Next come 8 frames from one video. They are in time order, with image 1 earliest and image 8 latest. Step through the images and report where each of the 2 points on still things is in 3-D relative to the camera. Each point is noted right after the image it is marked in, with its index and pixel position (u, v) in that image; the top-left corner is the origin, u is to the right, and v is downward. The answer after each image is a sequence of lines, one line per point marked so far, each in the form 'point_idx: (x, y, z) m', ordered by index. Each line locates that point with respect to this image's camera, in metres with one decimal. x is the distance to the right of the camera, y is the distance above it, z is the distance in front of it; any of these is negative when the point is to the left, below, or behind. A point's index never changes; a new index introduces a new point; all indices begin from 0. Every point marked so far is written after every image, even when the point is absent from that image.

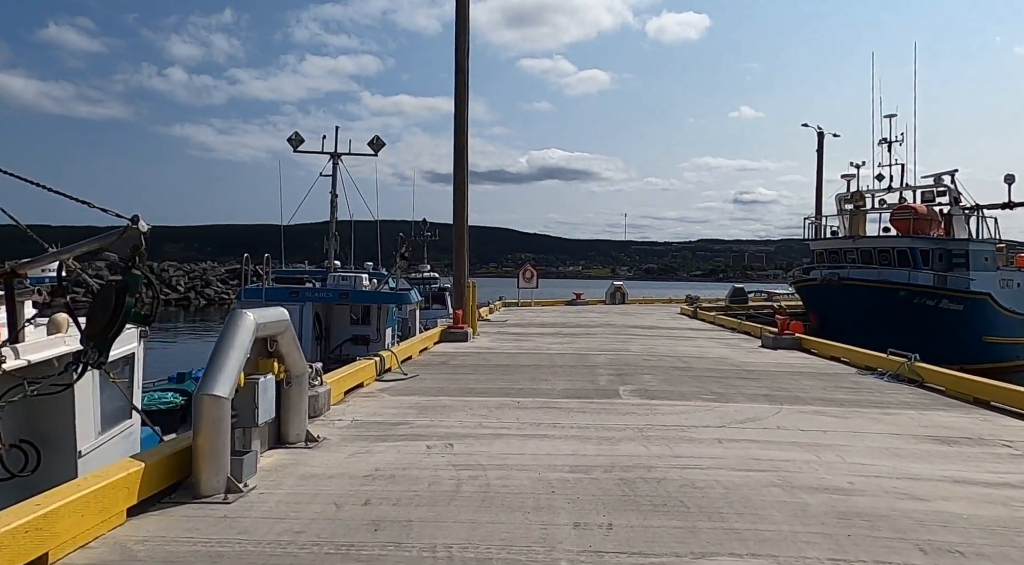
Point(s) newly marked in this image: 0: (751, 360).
0: (+4.2, -1.4, +13.0) m
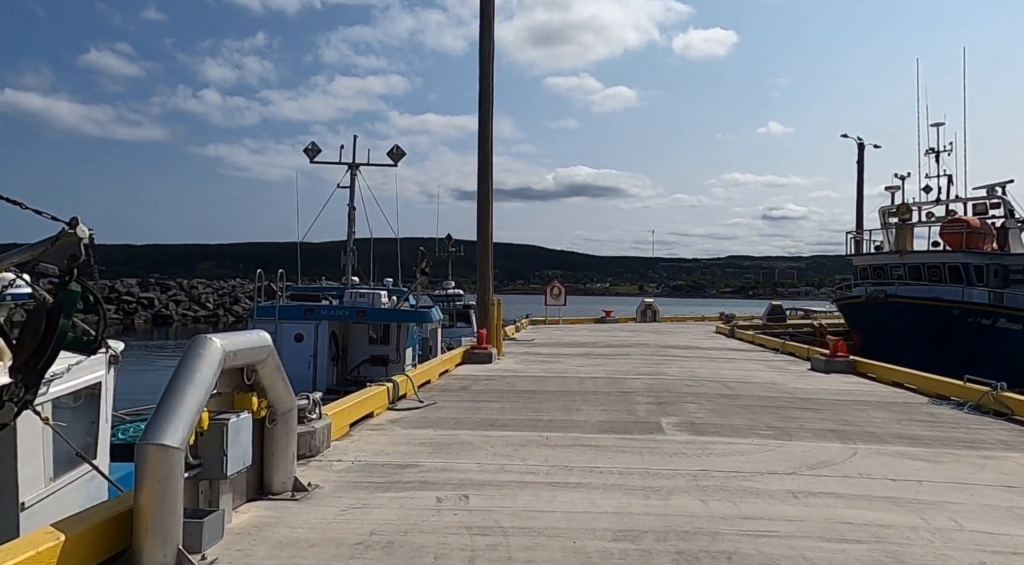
0: (+4.6, -1.6, +11.7) m
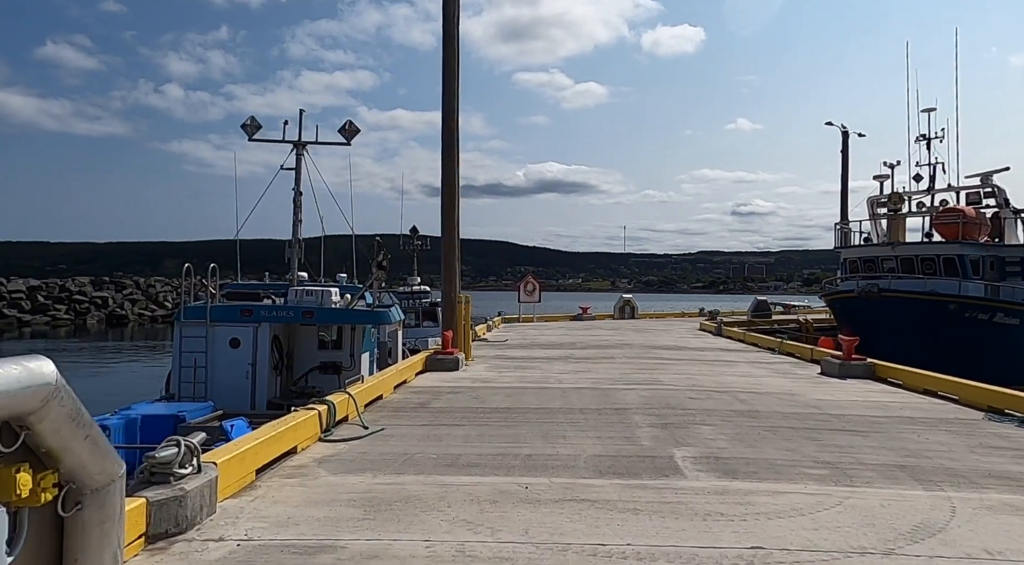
0: (+4.2, -1.5, +9.9) m
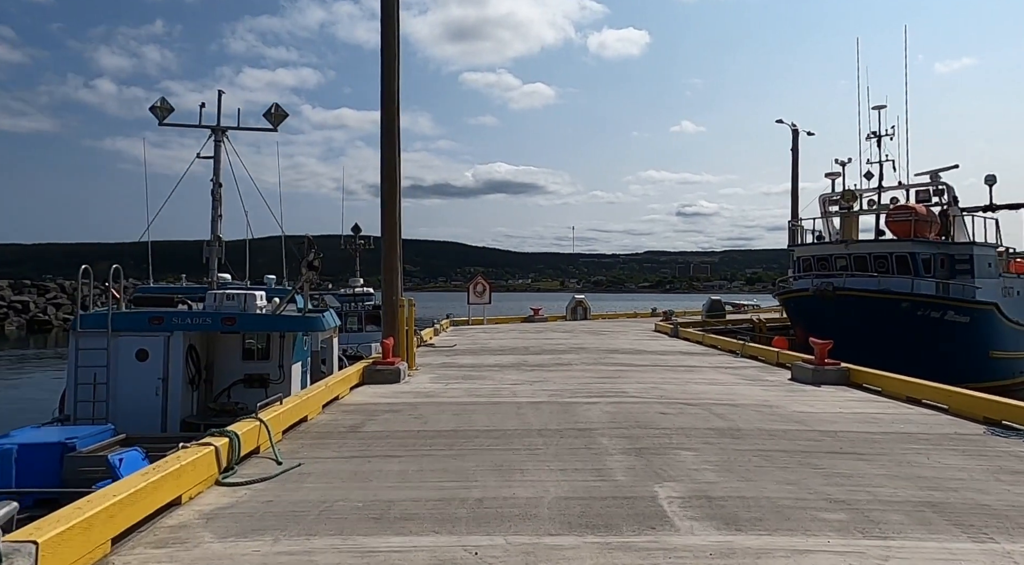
0: (+3.6, -1.5, +8.9) m
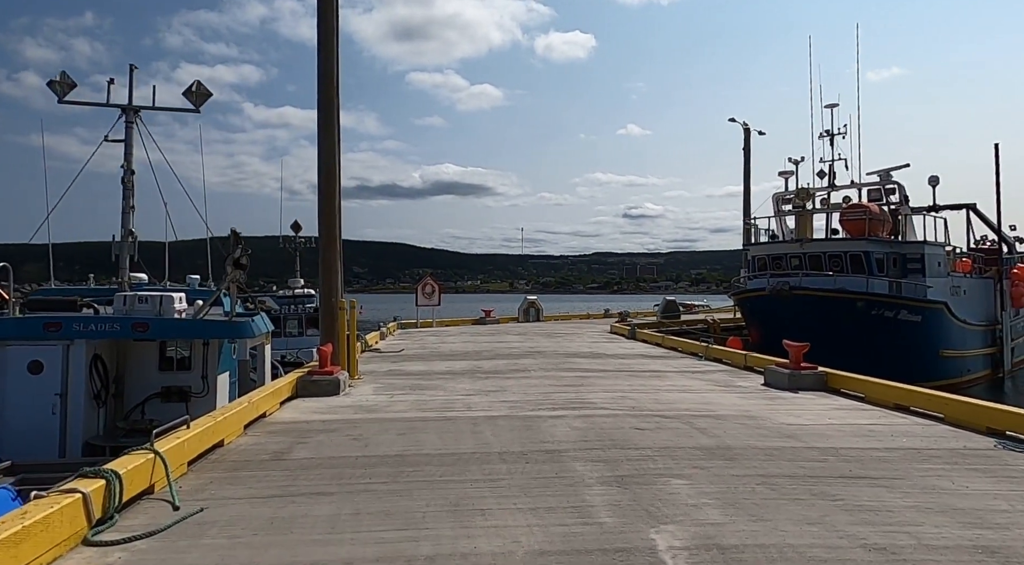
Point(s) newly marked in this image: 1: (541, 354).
0: (+3.1, -1.5, +8.0) m
1: (+0.6, -1.6, +16.5) m
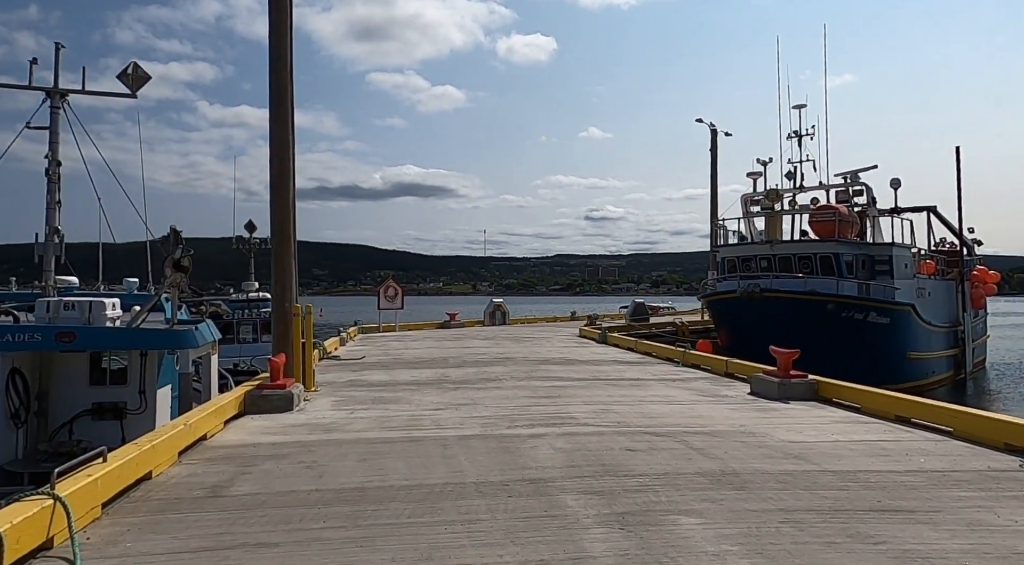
0: (+2.9, -1.5, +7.3) m
1: (0.0, -1.6, +15.7) m
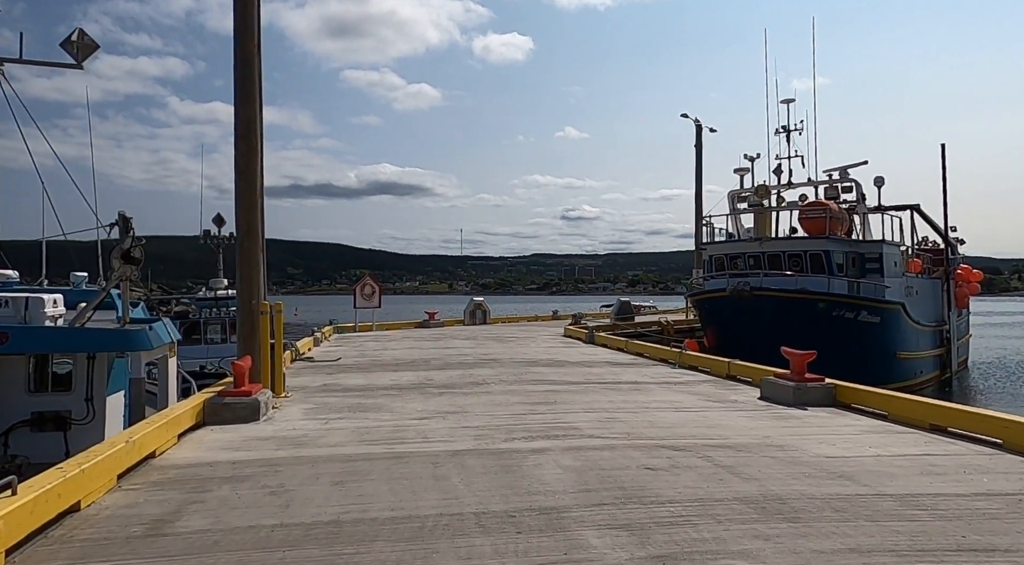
0: (+2.9, -1.5, +6.4) m
1: (-0.3, -1.6, +14.7) m
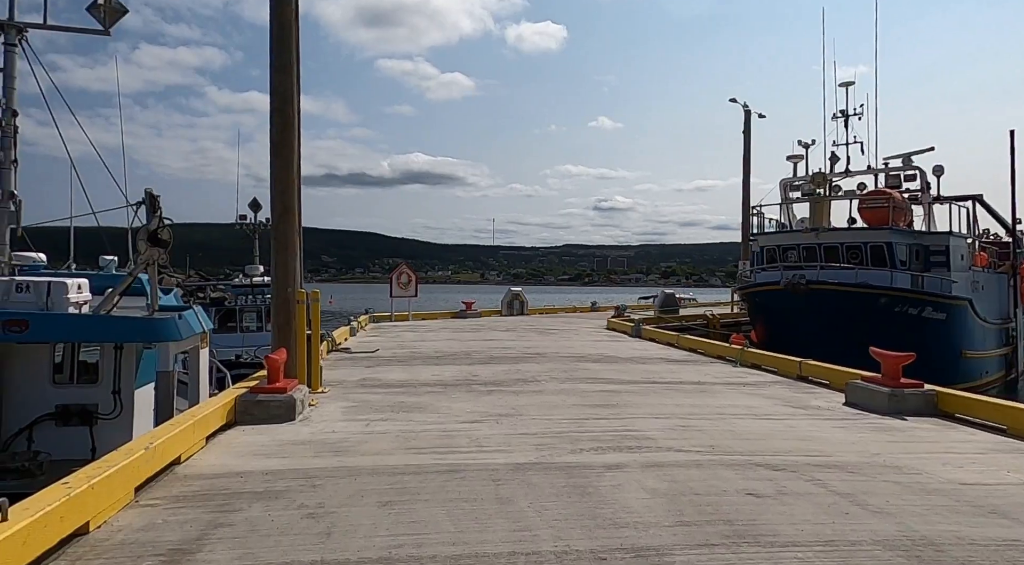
0: (+3.4, -1.4, +5.4) m
1: (+0.6, -1.4, +13.8) m
